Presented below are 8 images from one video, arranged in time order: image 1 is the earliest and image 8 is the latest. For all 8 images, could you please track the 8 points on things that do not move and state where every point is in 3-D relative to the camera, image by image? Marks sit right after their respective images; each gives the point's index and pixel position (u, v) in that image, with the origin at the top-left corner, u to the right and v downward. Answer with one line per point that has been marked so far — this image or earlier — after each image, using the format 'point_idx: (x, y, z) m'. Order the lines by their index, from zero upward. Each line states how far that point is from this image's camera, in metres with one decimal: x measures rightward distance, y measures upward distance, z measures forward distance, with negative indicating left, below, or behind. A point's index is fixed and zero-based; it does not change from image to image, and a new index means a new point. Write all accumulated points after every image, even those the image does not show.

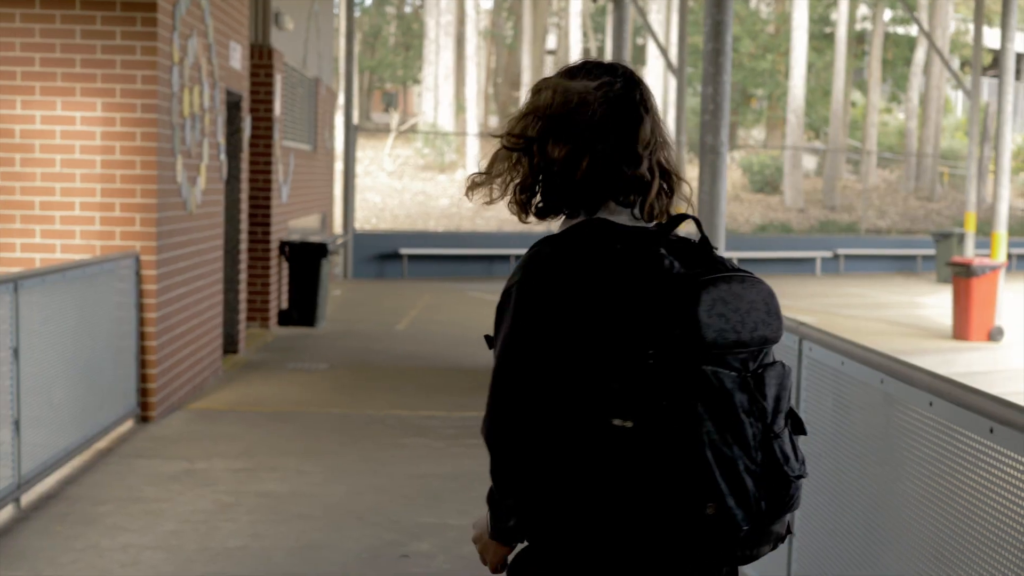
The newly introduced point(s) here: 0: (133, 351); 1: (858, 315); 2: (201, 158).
0: (-2.1, -0.4, +8.4) m
1: (+4.1, -0.3, +18.0) m
2: (-2.0, +0.8, +9.8) m
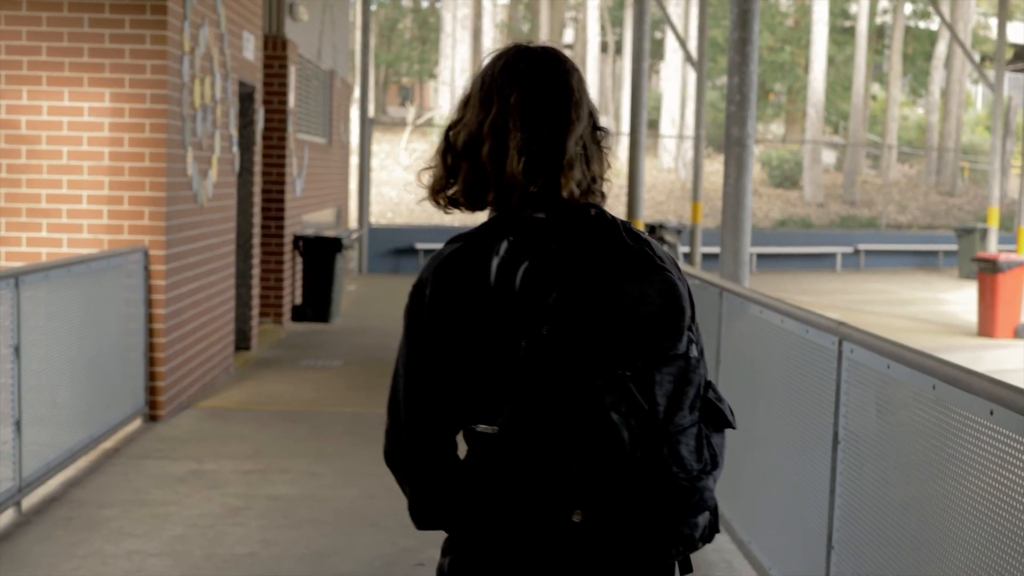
0: (-2.0, -0.3, +8.2) m
1: (+4.2, -0.3, +17.7) m
2: (-1.9, +0.9, +9.5) m
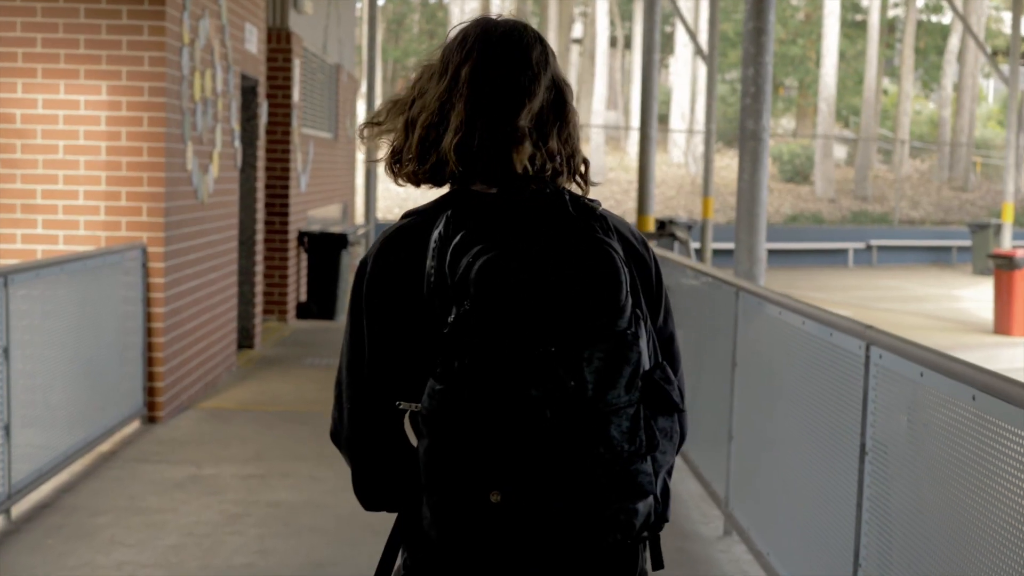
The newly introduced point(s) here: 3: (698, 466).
0: (-1.9, -0.3, +8.0) m
1: (+4.3, -0.2, +17.4) m
2: (-1.8, +0.9, +9.3) m
3: (+0.8, -0.8, +6.6) m
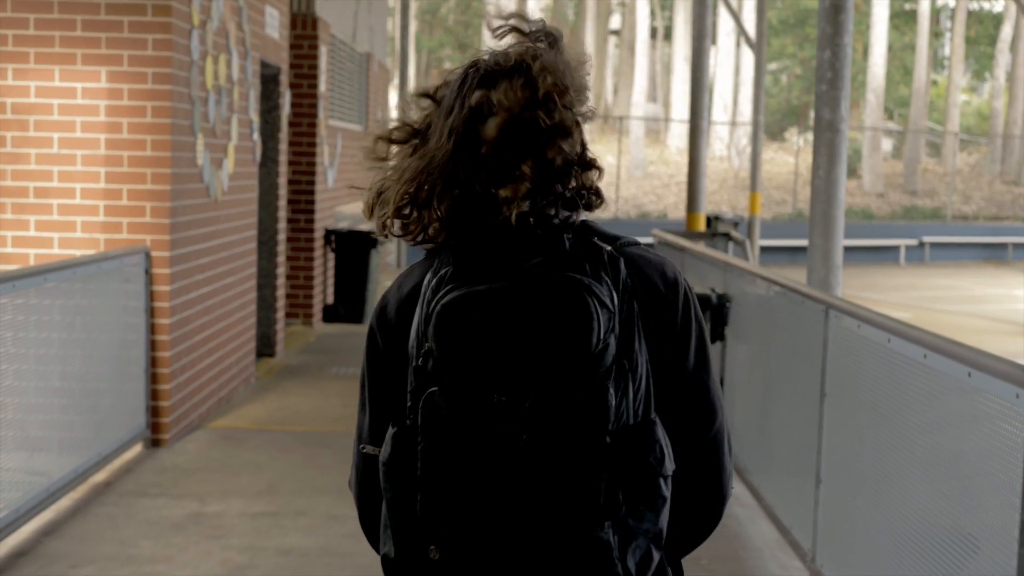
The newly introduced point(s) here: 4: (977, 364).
0: (-1.7, -0.4, +7.2) m
1: (+4.8, -0.2, +16.5) m
2: (-1.6, +0.8, +8.5) m
3: (+1.0, -0.8, +5.8) m
4: (+1.1, -0.2, +3.6) m
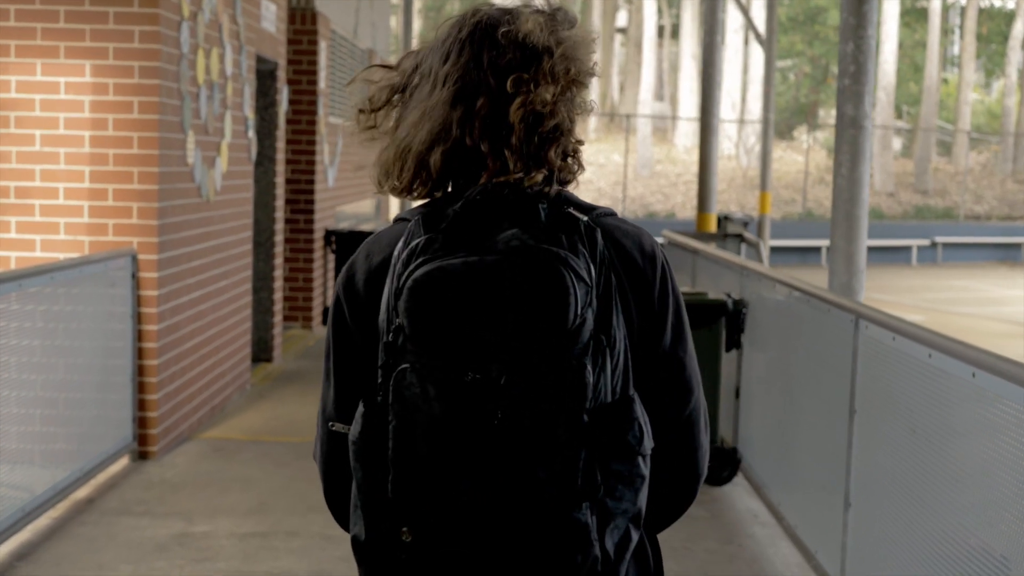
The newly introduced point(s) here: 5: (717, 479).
0: (-1.7, -0.4, +6.8) m
1: (+4.8, -0.3, +16.1) m
2: (-1.5, +0.8, +8.2) m
3: (+1.0, -0.8, +5.4) m
4: (+1.1, -0.2, +3.2) m
5: (+0.9, -0.8, +6.5) m
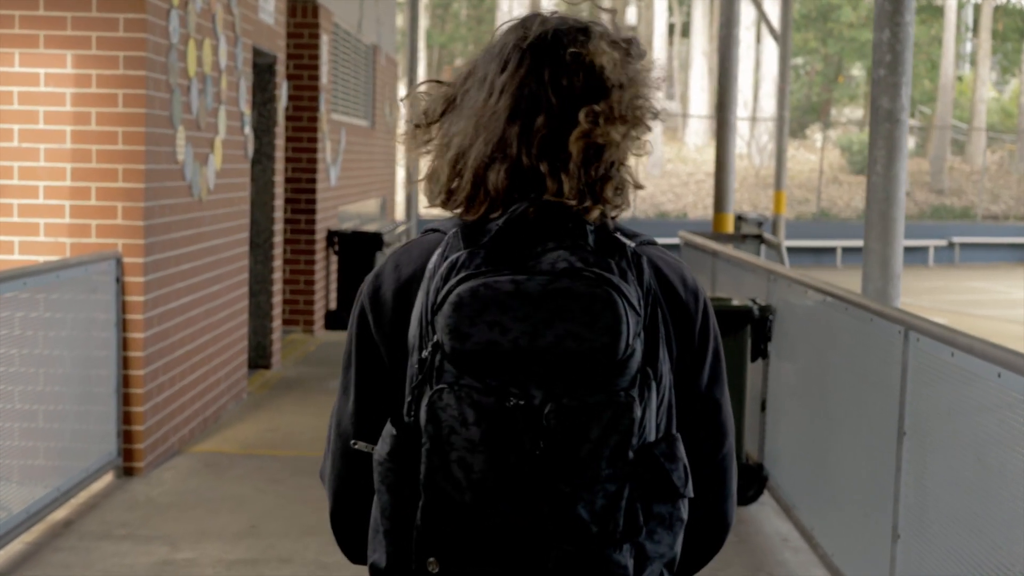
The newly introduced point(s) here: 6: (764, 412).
0: (-1.7, -0.4, +6.4) m
1: (+4.9, -0.3, +15.7) m
2: (-1.5, +0.8, +7.7) m
3: (+1.0, -0.9, +5.0) m
4: (+1.1, -0.2, +2.8) m
5: (+0.9, -0.8, +6.0) m
6: (+1.0, -0.5, +6.4) m
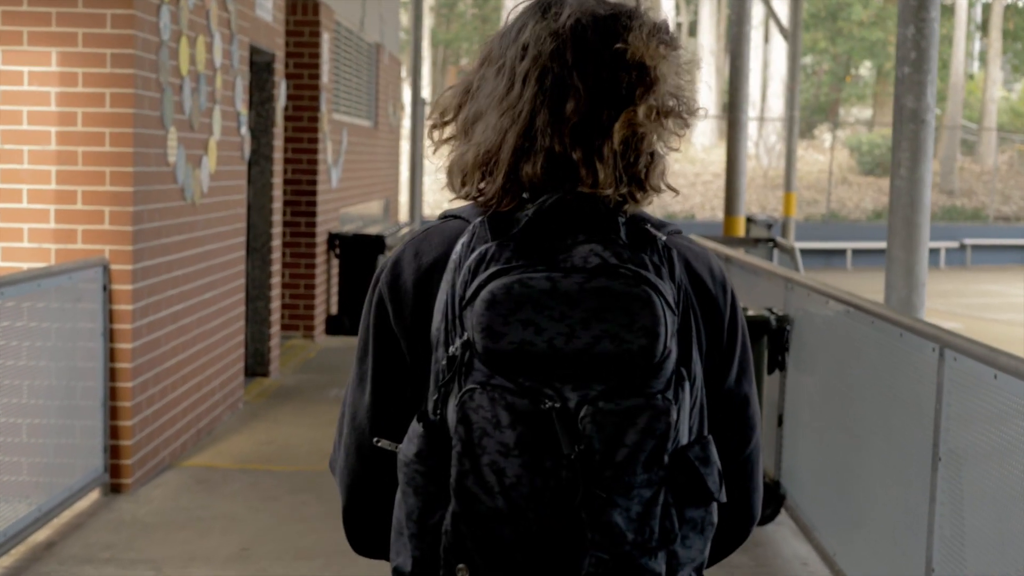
0: (-1.6, -0.4, +6.1) m
1: (+5.0, -0.3, +15.4) m
2: (-1.5, +0.8, +7.5) m
3: (+1.1, -0.9, +4.7) m
4: (+1.1, -0.2, +2.5) m
5: (+0.9, -0.9, +5.7) m
6: (+1.1, -0.6, +6.1) m
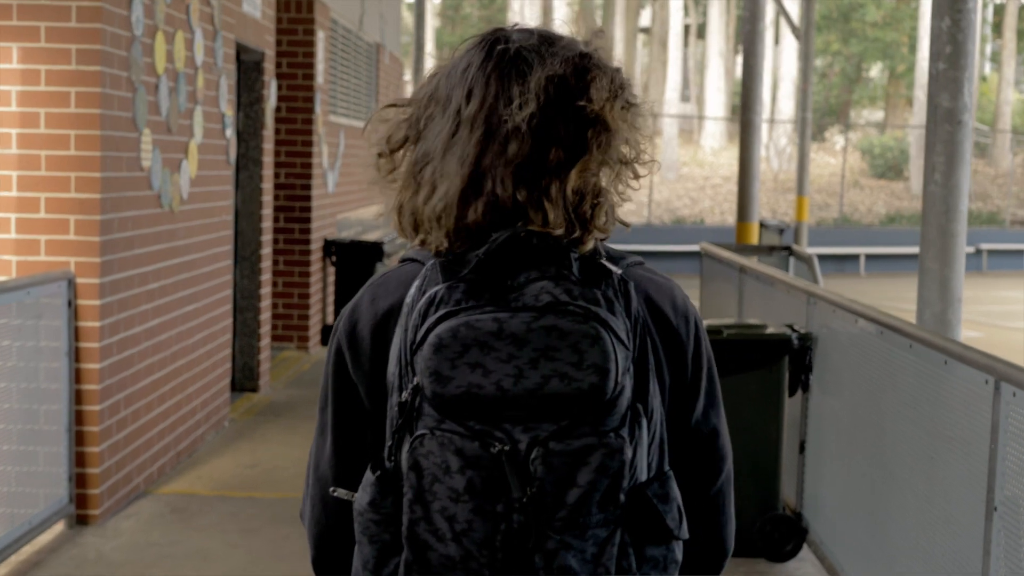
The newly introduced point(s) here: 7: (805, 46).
0: (-1.6, -0.5, +5.7) m
1: (+5.0, -0.4, +14.9) m
2: (-1.5, +0.7, +7.0) m
3: (+1.0, -1.0, +4.2) m
4: (+1.1, -0.3, +2.0) m
5: (+0.9, -0.9, +5.3) m
6: (+1.1, -0.6, +5.7) m
7: (+3.5, +2.9, +18.8) m
